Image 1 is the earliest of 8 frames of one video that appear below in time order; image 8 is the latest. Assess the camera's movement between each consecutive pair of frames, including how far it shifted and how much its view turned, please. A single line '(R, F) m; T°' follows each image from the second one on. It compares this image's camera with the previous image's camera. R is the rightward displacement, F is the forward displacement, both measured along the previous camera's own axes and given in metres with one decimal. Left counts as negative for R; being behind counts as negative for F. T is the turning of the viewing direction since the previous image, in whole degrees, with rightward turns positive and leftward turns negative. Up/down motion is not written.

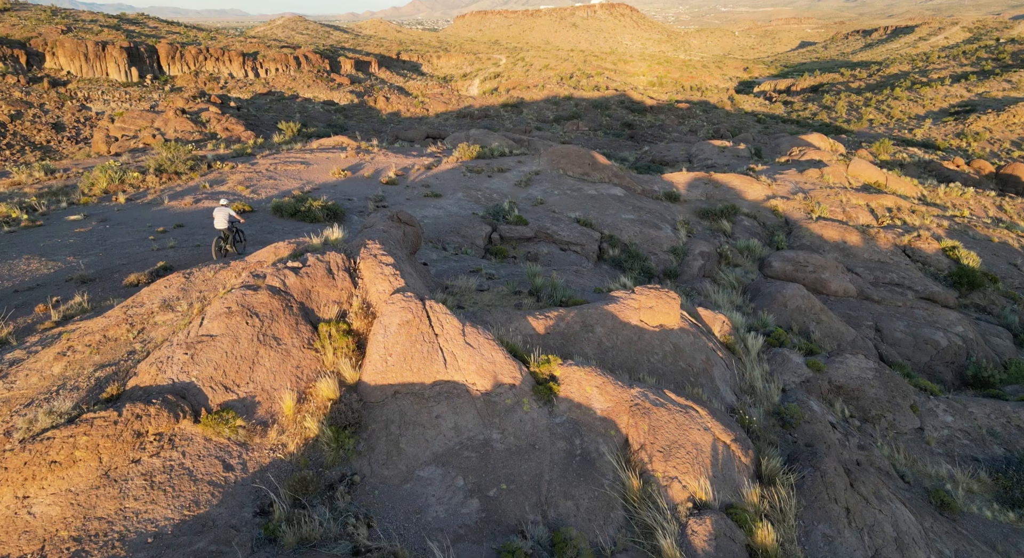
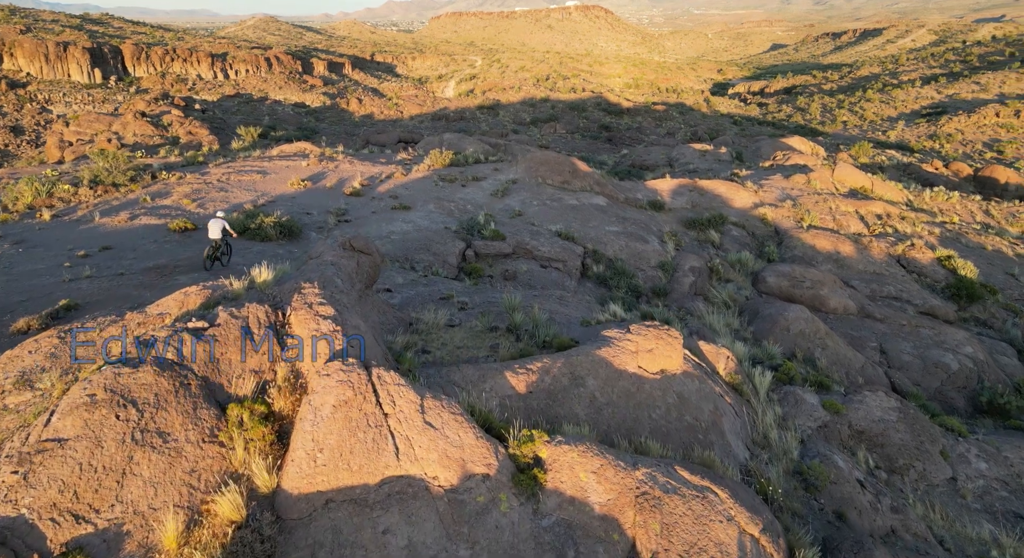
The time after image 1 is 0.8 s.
(+0.1, +1.3) m; +2°
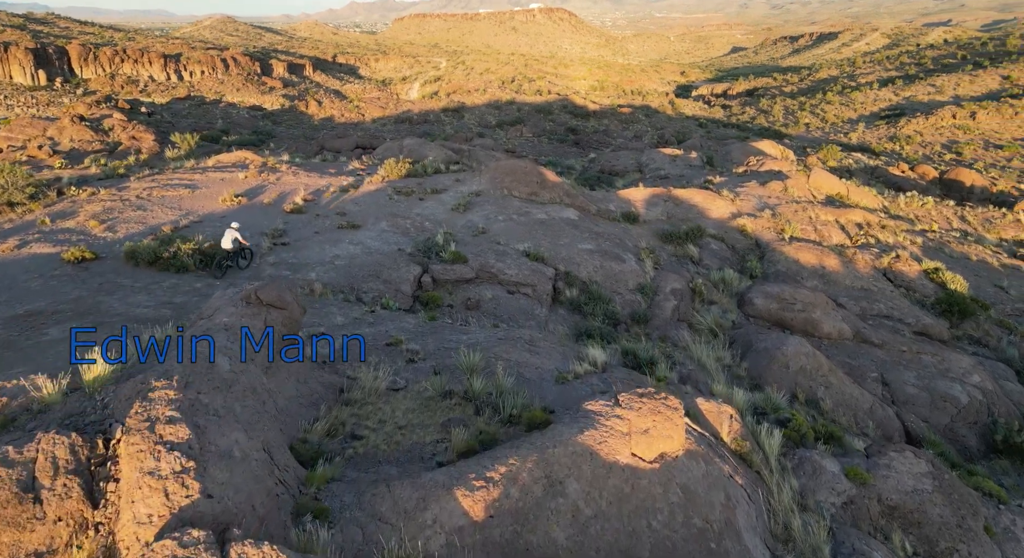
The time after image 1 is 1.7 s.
(+0.1, +1.6) m; +3°
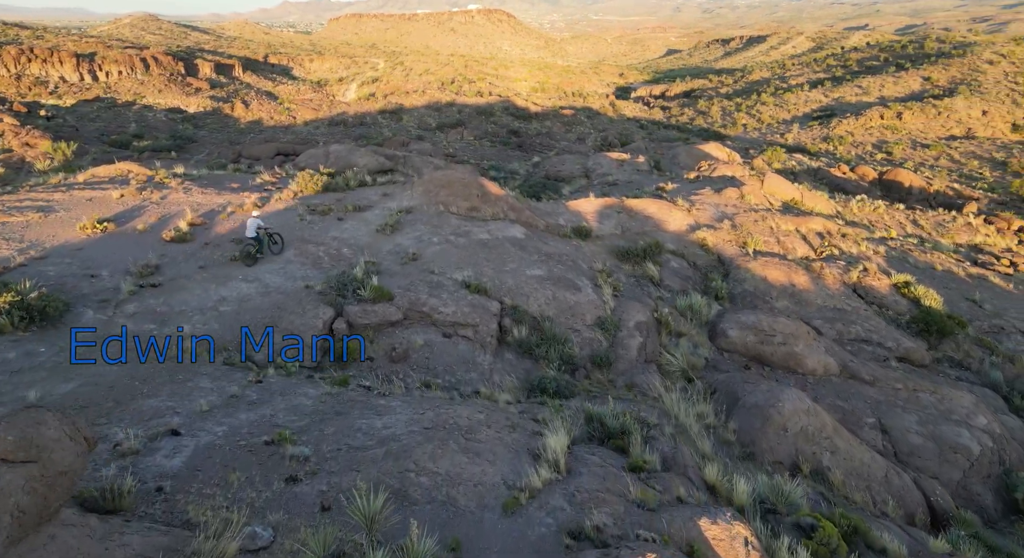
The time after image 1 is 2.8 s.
(+0.2, +2.2) m; +5°
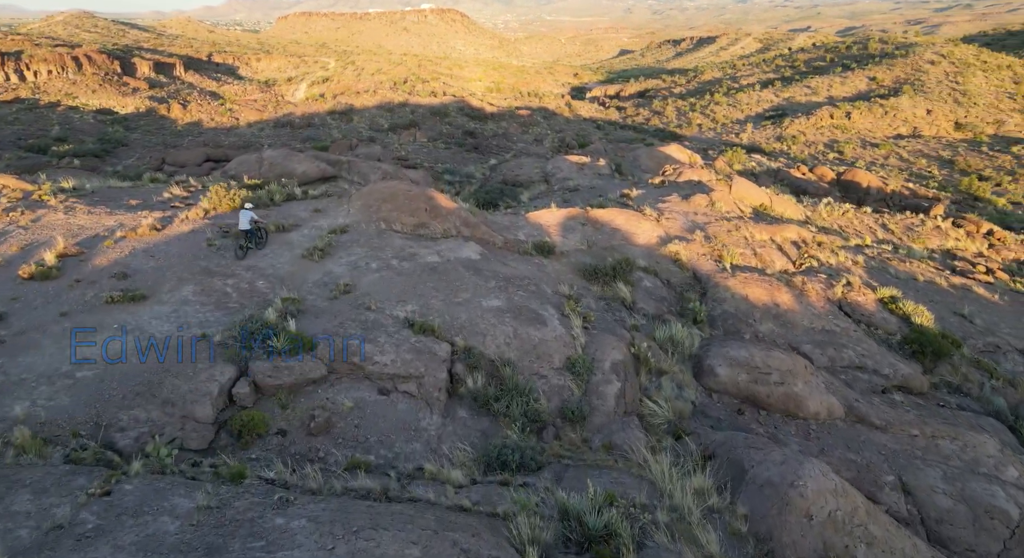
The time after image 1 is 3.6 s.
(+0.1, +2.0) m; +4°
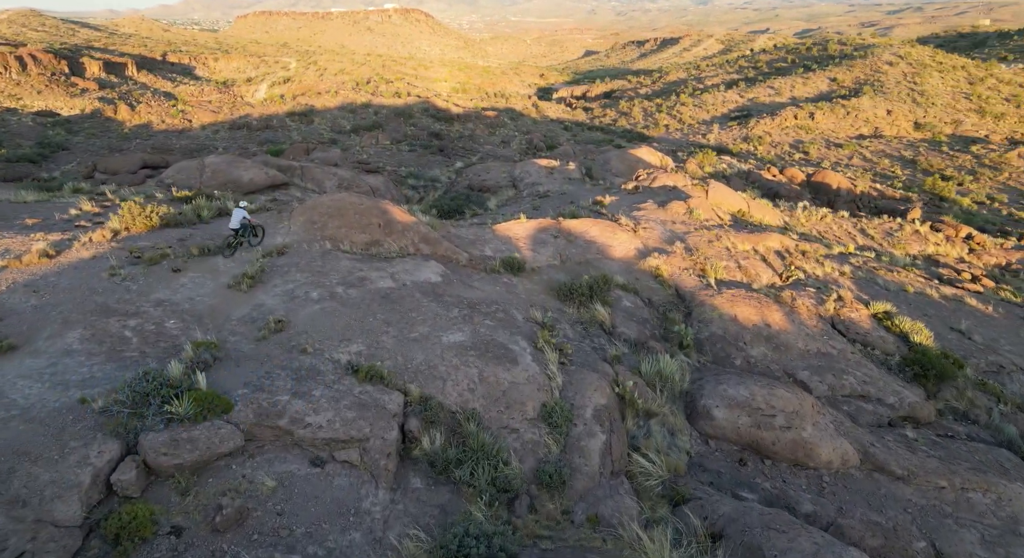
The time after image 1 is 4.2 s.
(+0.1, +1.6) m; +3°
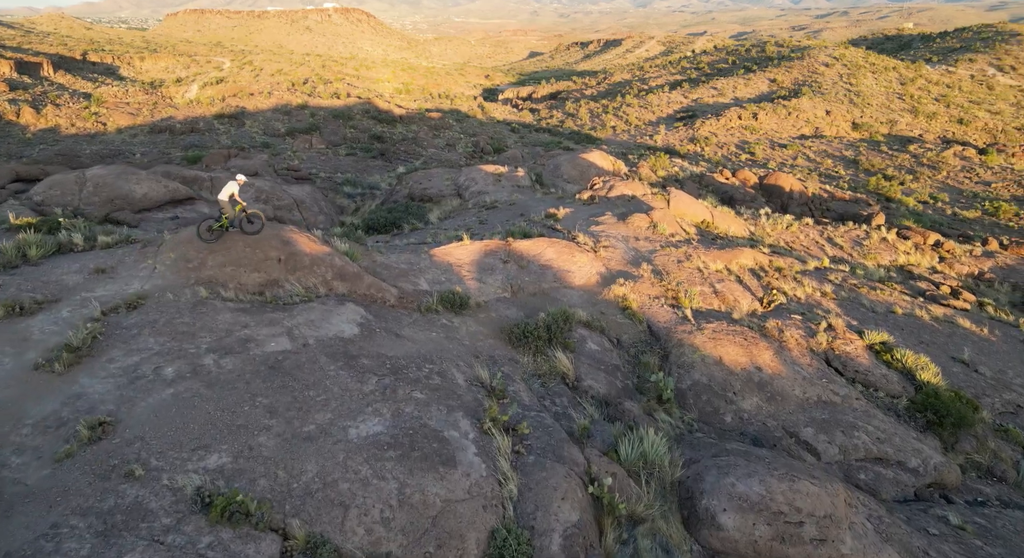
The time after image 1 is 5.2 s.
(+0.2, +2.6) m; +5°
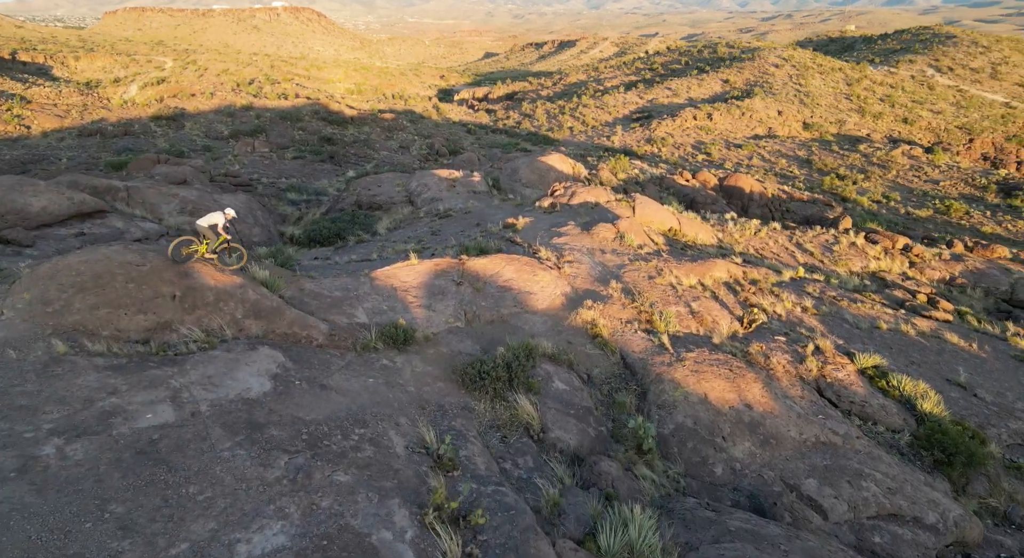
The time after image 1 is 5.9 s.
(+0.2, +1.7) m; +4°
